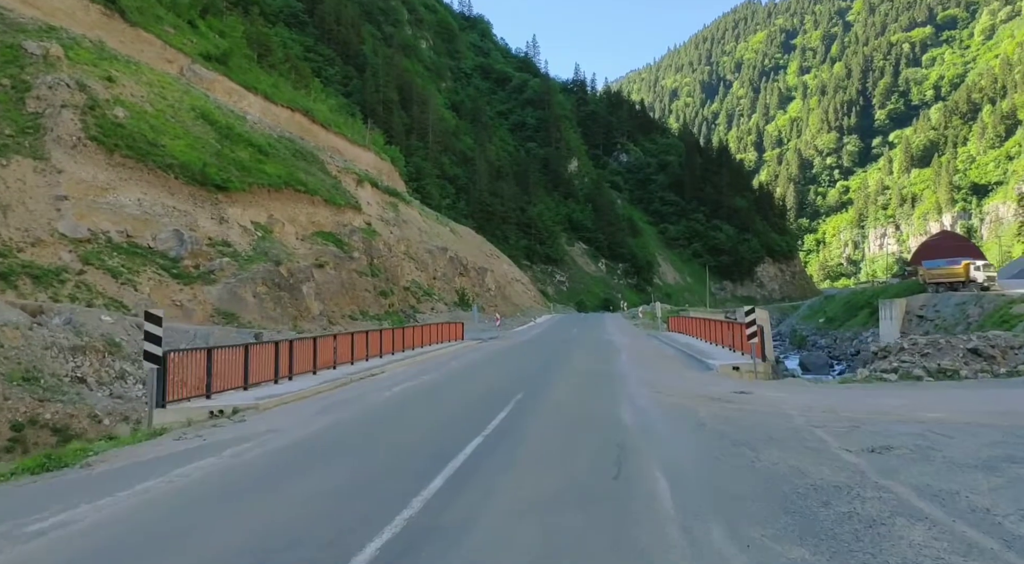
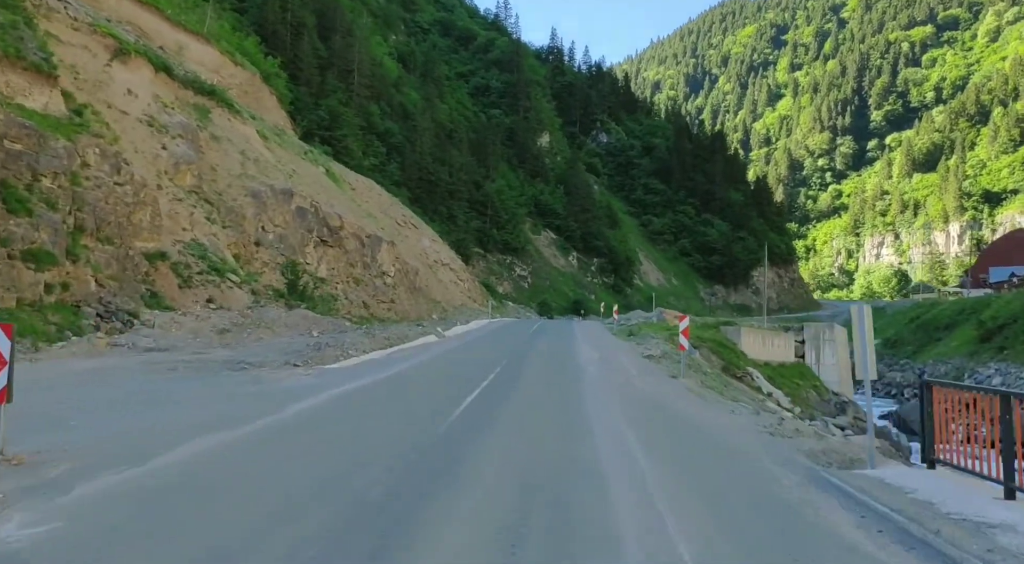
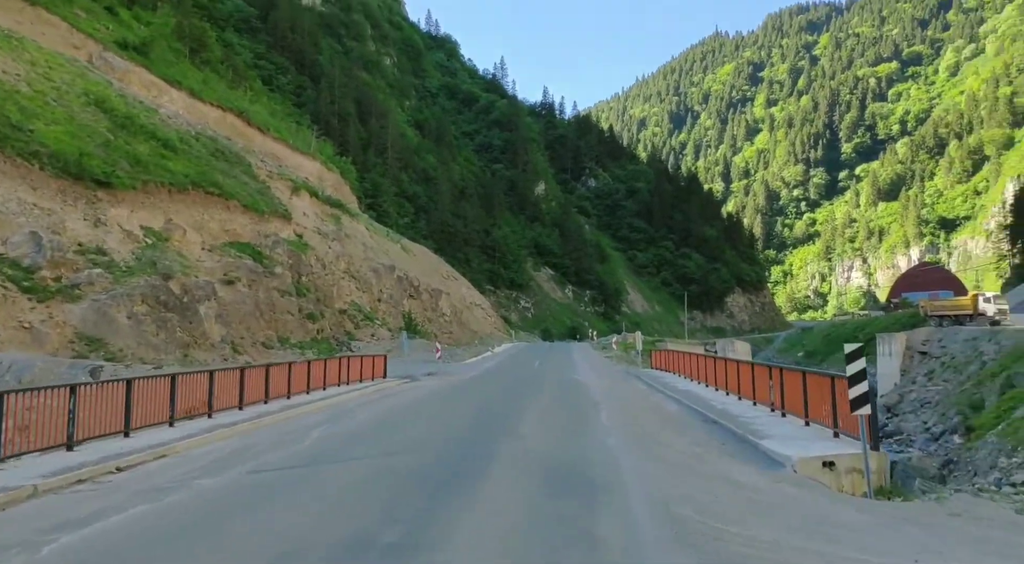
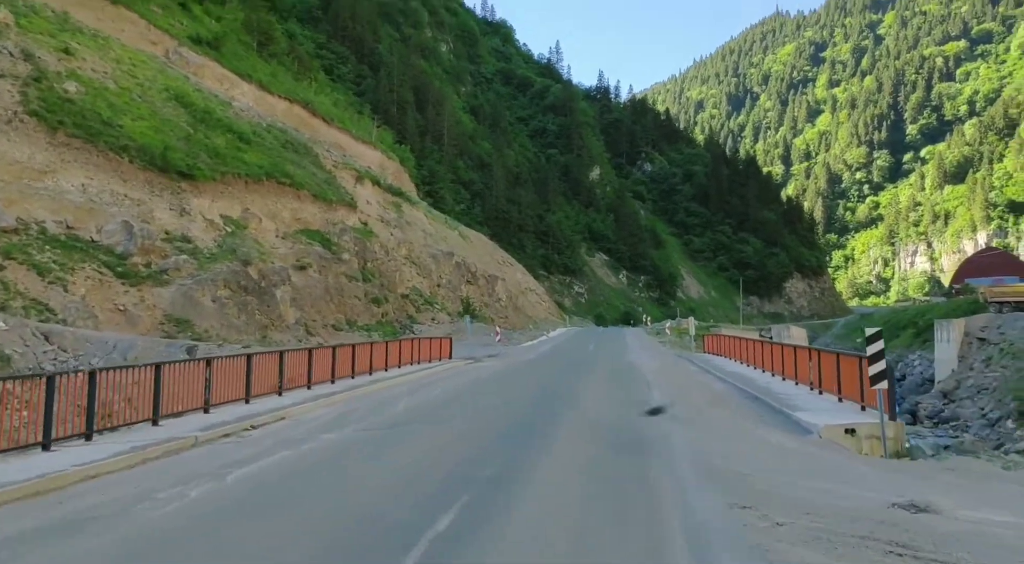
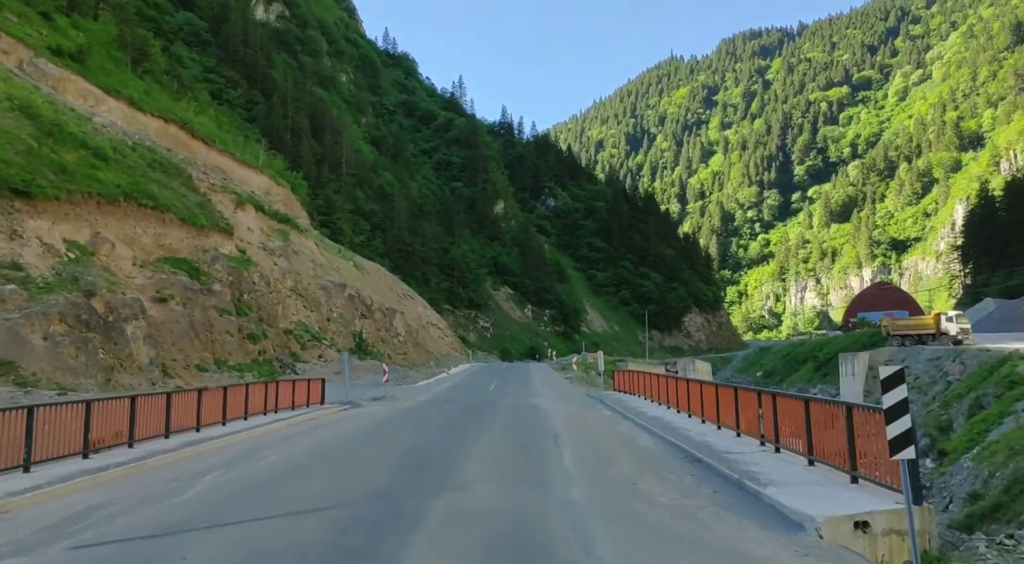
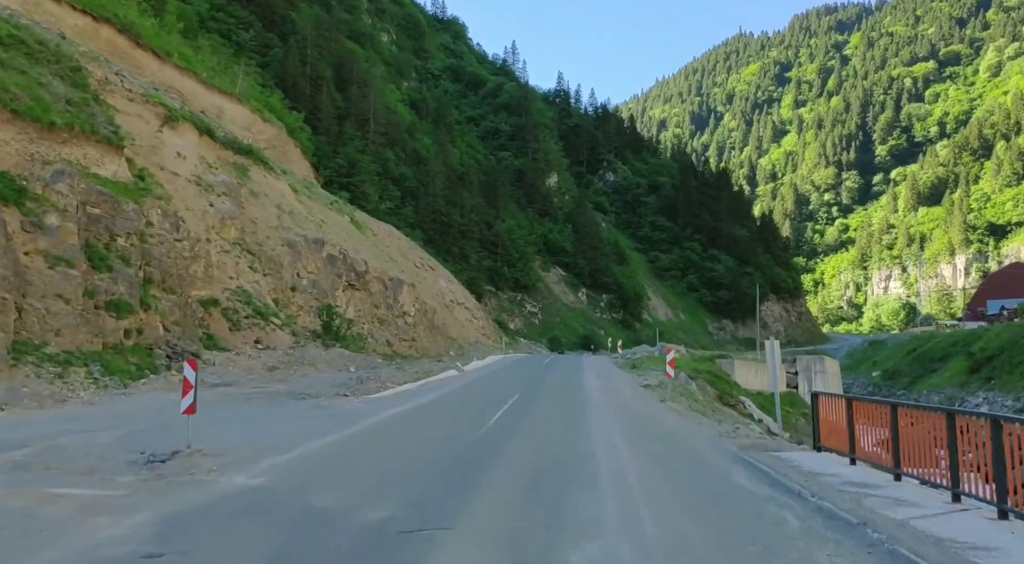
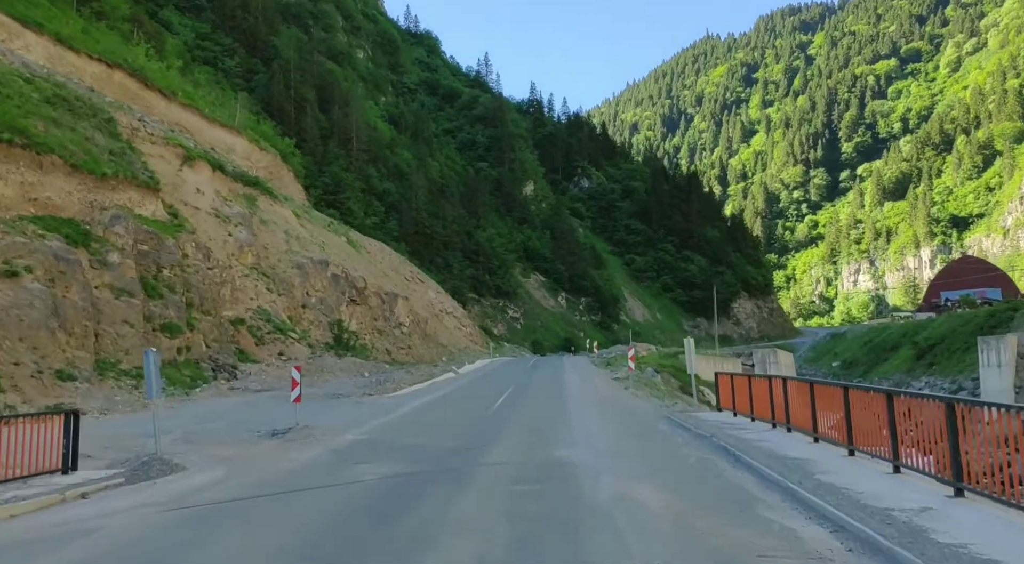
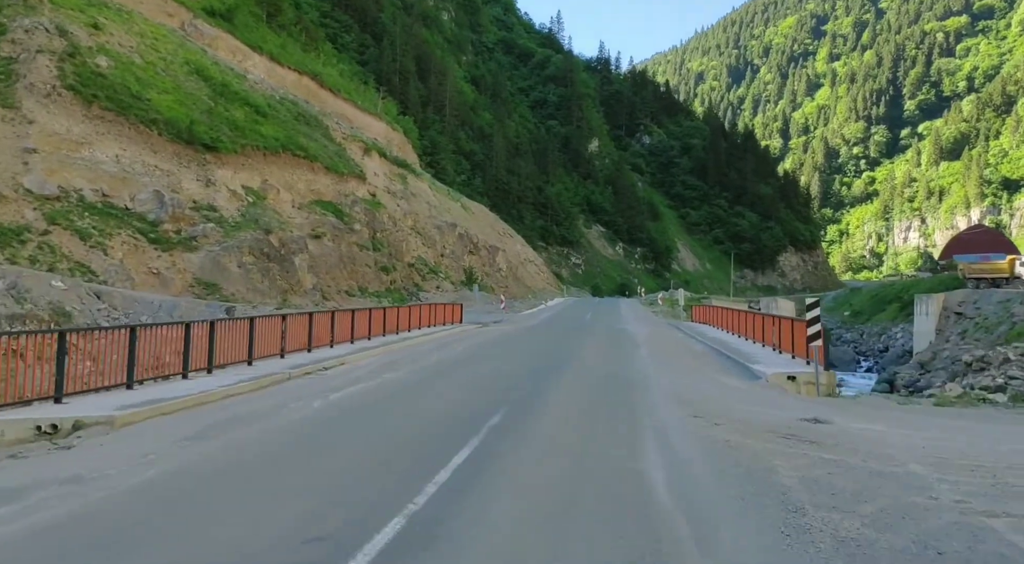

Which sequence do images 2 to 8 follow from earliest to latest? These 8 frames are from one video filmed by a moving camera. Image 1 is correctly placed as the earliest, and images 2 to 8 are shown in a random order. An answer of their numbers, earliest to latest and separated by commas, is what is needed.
8, 4, 3, 5, 7, 6, 2
